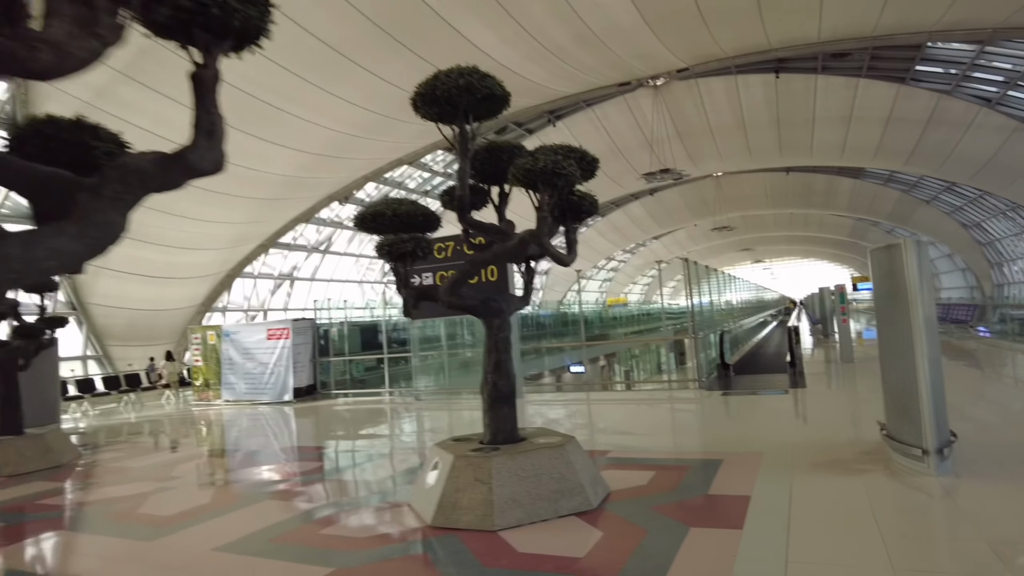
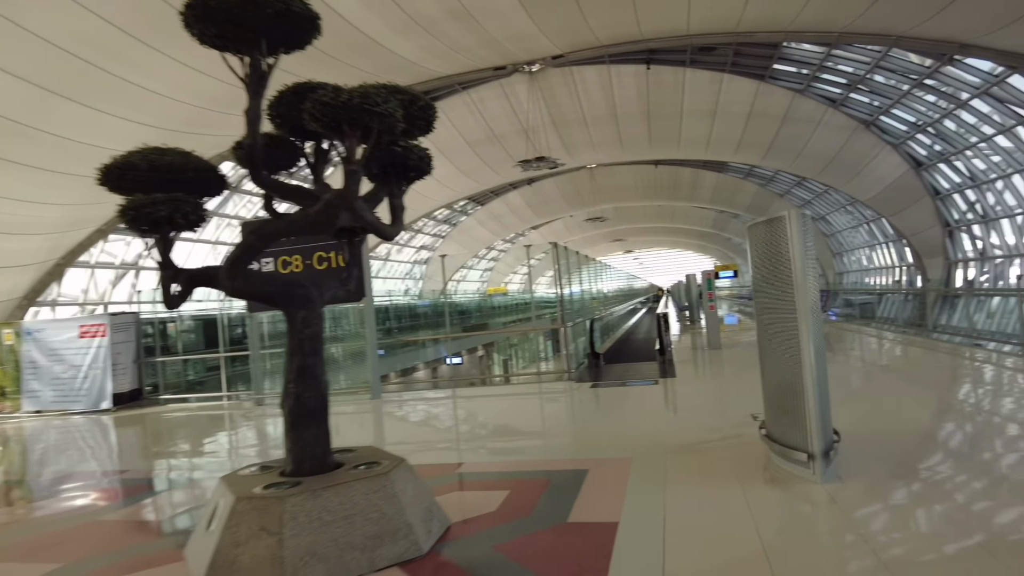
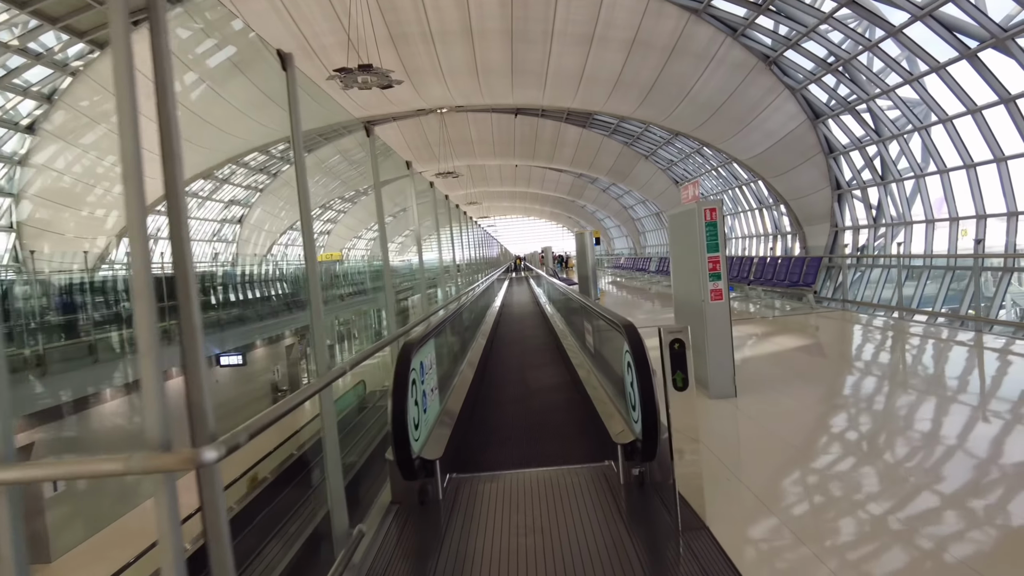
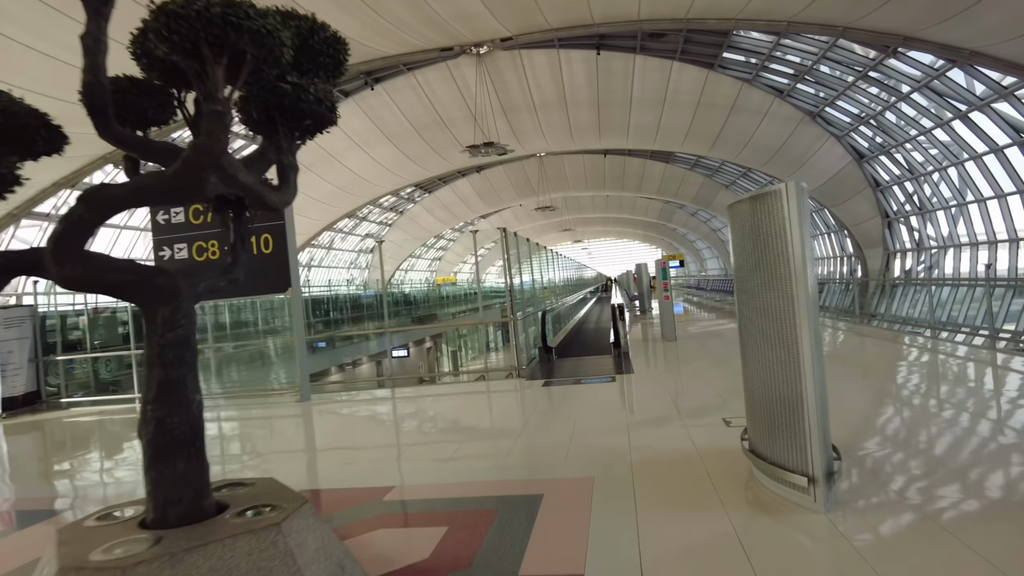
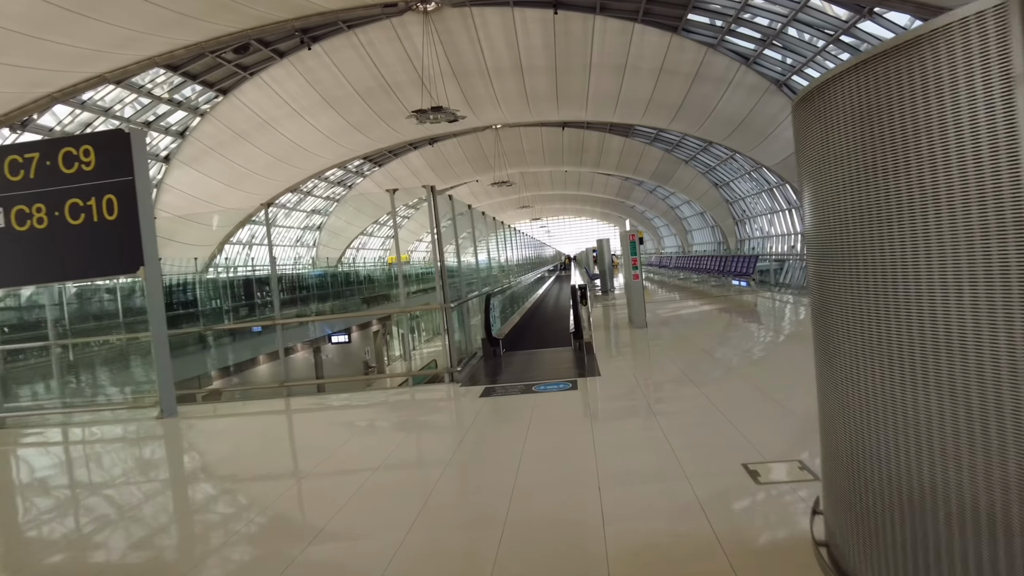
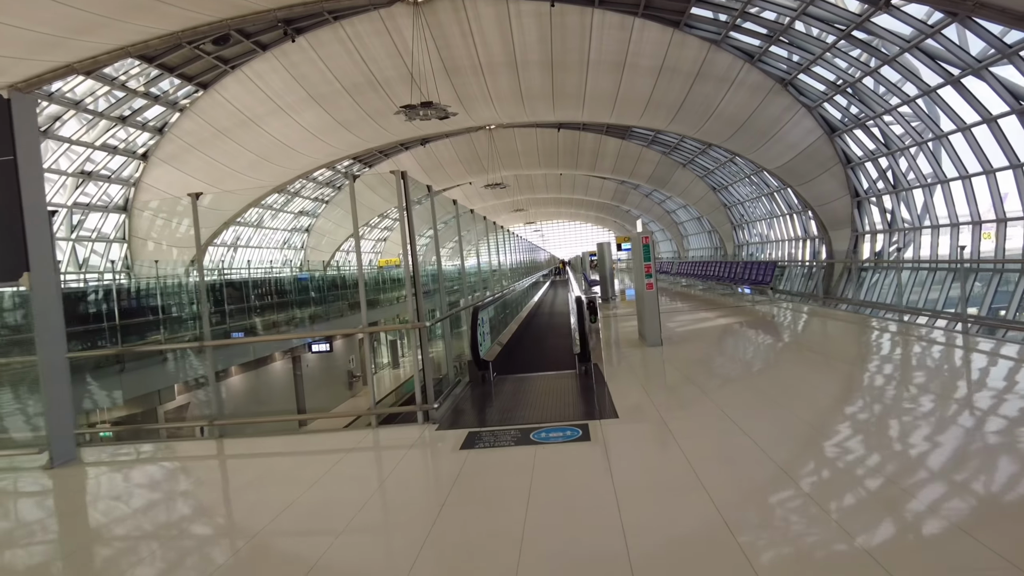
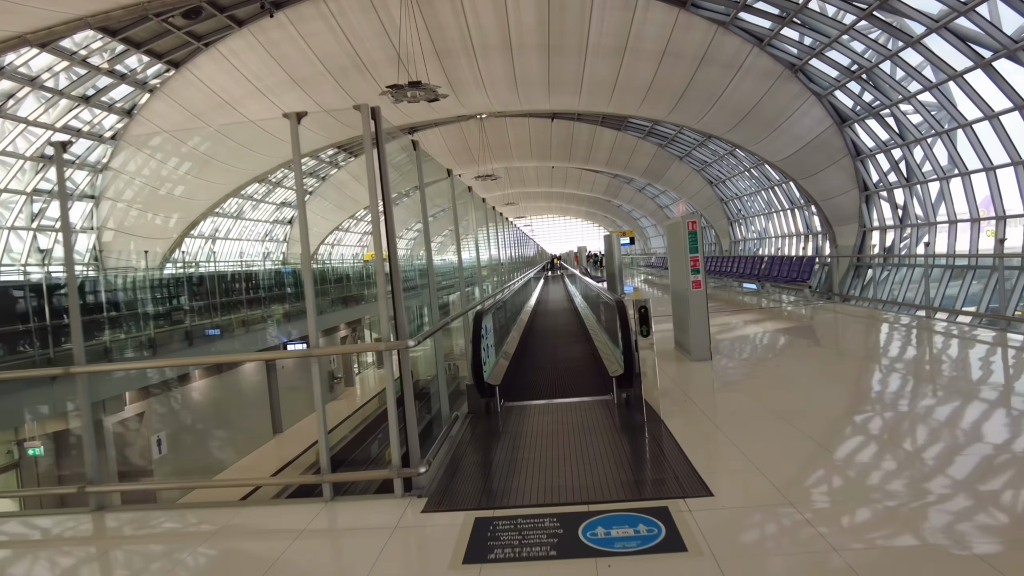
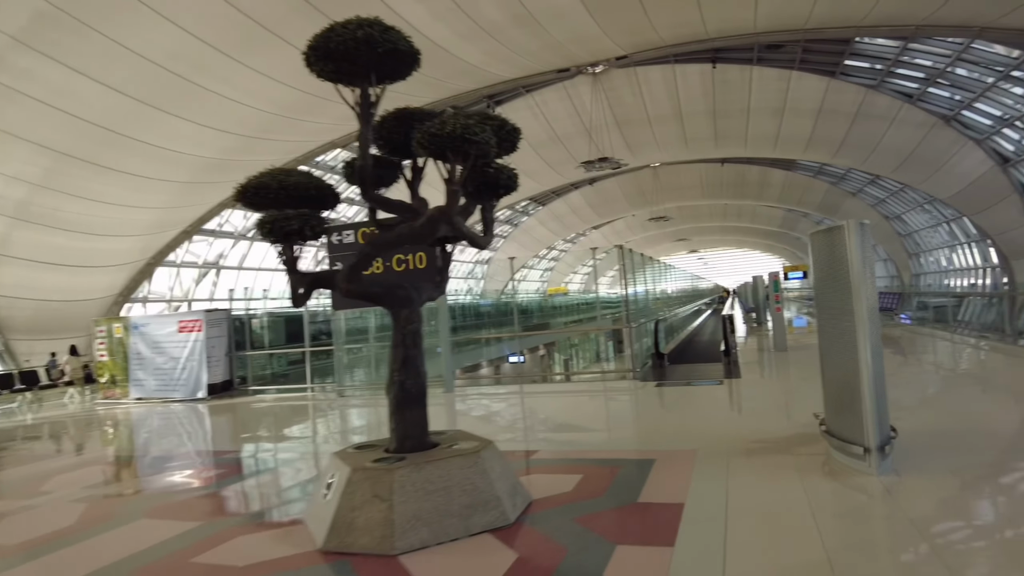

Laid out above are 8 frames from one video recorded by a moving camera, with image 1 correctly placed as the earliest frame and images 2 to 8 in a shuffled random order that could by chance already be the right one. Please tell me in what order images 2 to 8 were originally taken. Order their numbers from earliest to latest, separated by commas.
8, 2, 4, 5, 6, 7, 3
